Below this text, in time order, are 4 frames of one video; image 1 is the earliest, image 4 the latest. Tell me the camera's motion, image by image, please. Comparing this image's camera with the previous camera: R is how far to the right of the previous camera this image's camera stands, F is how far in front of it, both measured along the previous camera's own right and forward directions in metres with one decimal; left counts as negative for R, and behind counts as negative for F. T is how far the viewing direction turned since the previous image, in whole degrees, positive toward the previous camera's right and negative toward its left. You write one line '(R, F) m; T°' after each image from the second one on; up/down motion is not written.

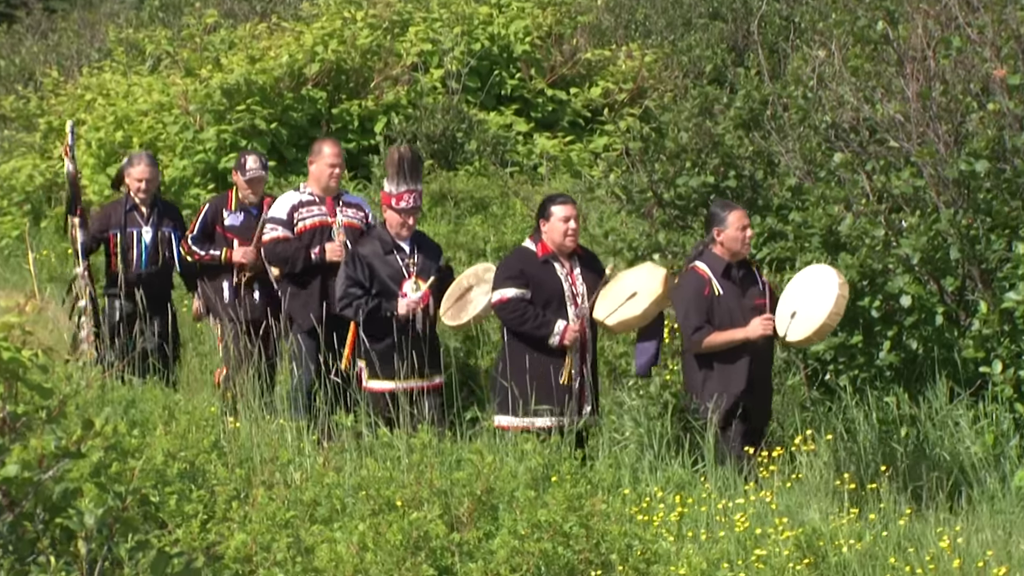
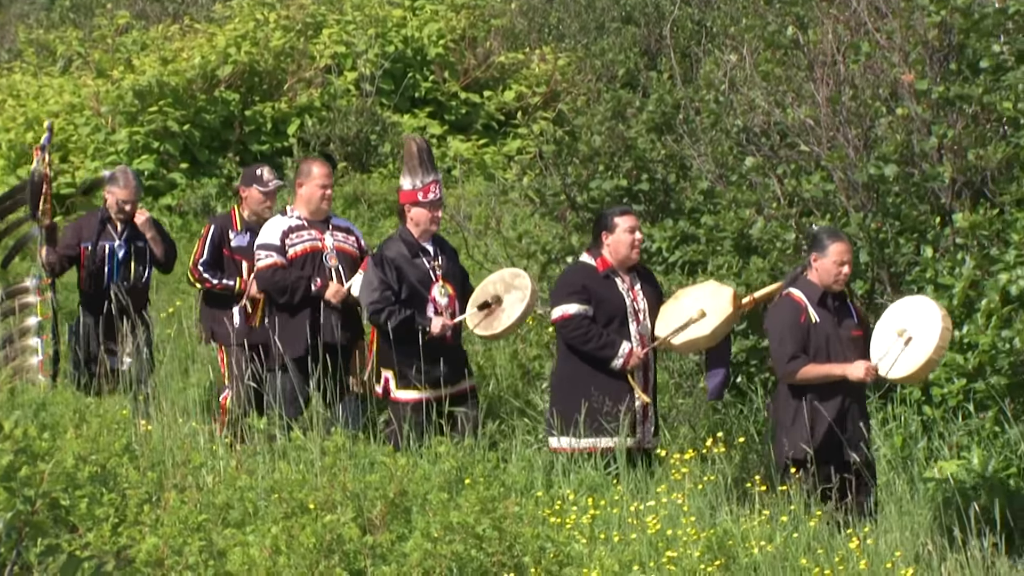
(+0.2, 0.0) m; +2°
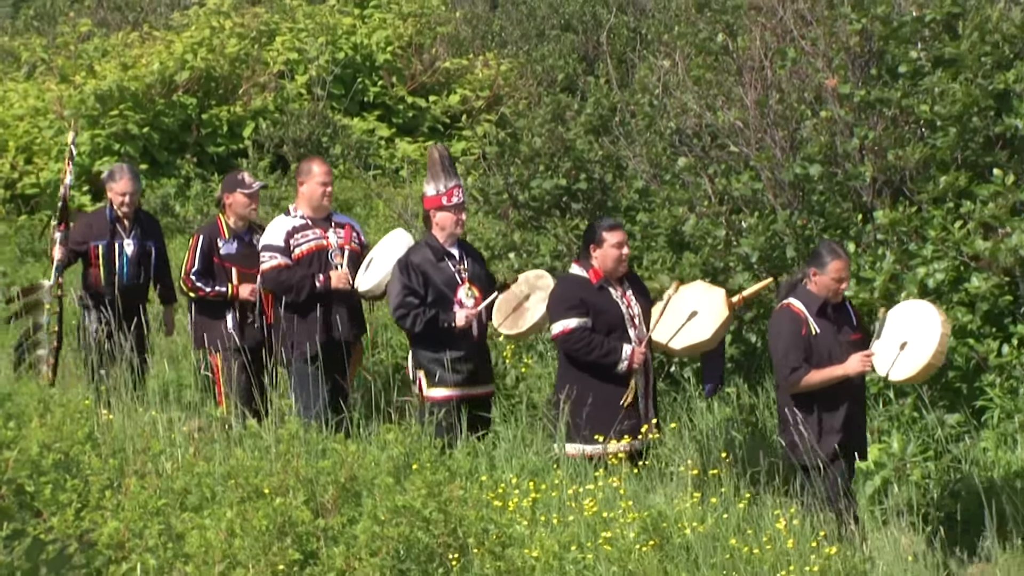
(+0.2, -0.4) m; +1°
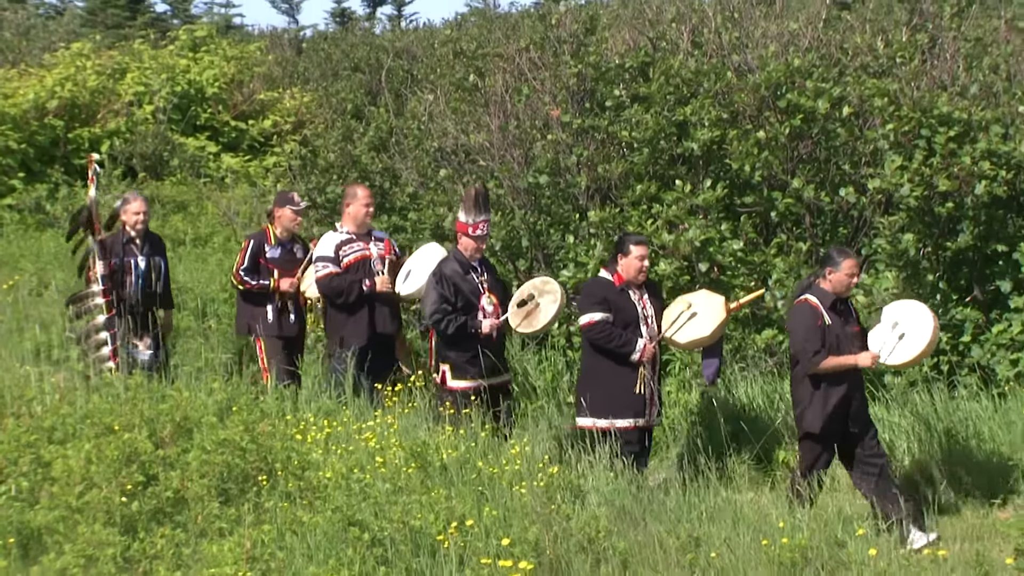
(+0.7, -2.2) m; +4°
